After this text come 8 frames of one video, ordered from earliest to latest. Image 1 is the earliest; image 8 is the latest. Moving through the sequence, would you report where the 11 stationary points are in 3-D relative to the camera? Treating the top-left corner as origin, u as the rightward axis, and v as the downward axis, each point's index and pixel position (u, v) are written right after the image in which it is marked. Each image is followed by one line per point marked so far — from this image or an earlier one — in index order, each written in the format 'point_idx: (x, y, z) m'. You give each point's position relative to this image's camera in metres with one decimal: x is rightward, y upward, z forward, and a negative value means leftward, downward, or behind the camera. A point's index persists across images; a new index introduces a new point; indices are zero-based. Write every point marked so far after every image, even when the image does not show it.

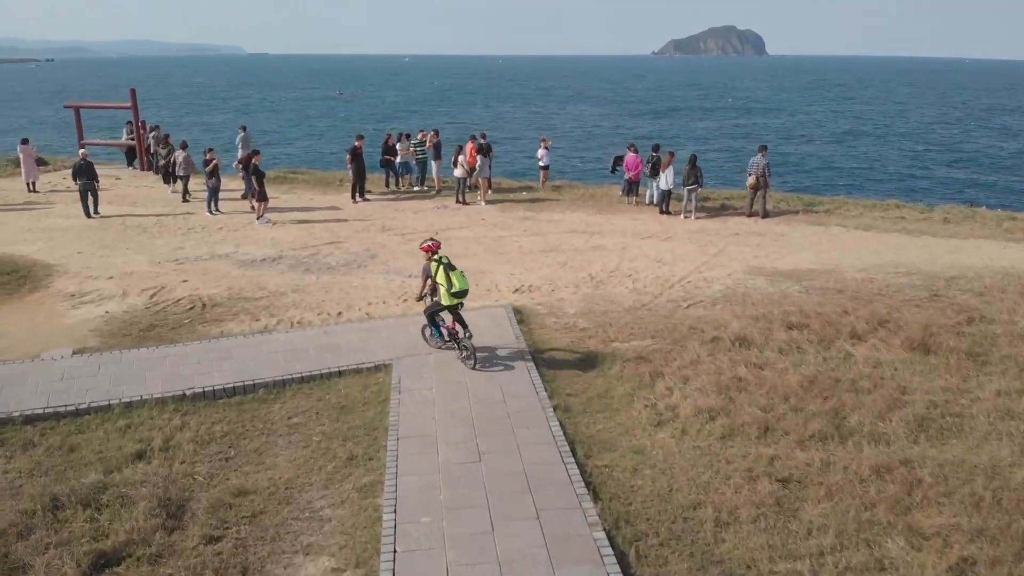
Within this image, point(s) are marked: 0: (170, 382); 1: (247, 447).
0: (-3.5, -1.0, +9.2) m
1: (-2.4, -1.4, +8.1) m
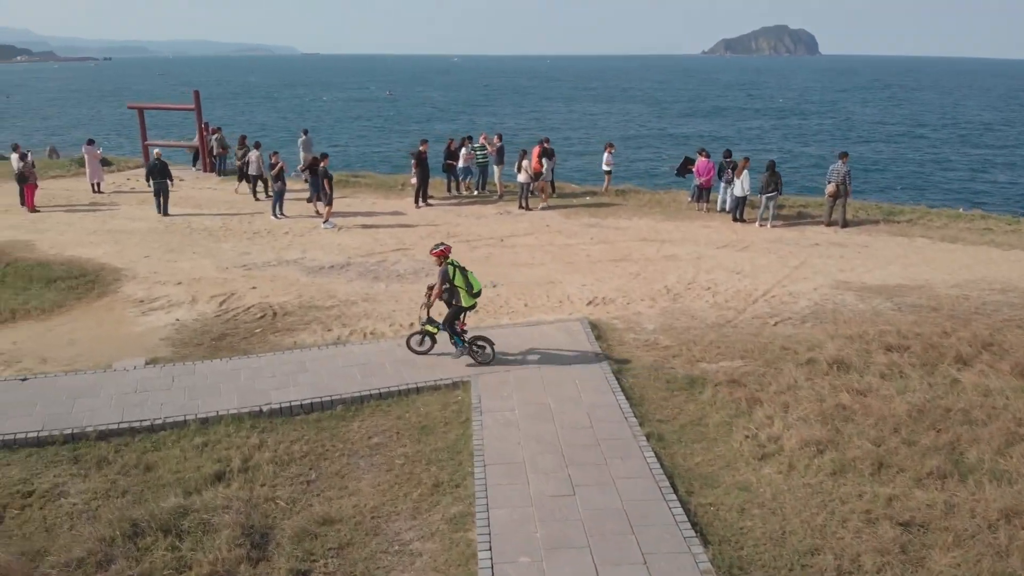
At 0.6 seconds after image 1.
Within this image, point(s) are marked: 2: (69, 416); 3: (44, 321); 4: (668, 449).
0: (-2.7, -1.1, +8.8) m
1: (-1.6, -1.6, +7.7) m
2: (-4.1, -1.2, +8.3) m
3: (-5.9, -0.4, +11.2) m
4: (+1.4, -1.5, +8.0) m
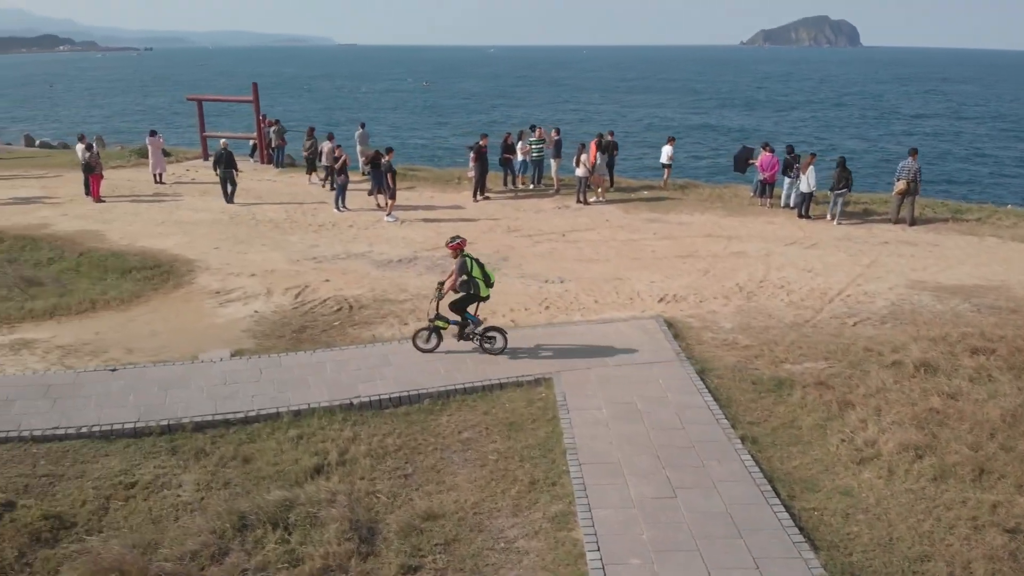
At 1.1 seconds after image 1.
0: (-1.8, -1.0, +8.9) m
1: (-0.8, -1.5, +7.7) m
2: (-3.3, -1.1, +8.4) m
3: (-4.9, -0.3, +11.4) m
4: (+2.2, -1.5, +7.9) m
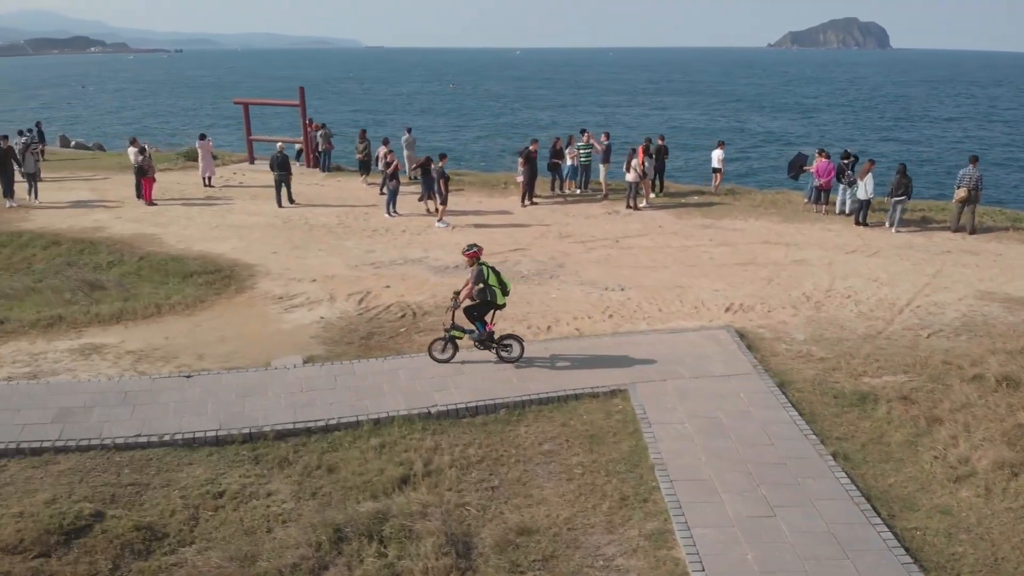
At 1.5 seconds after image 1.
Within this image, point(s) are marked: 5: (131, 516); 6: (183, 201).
0: (-1.0, -1.1, +8.8) m
1: (0.0, -1.6, +7.6) m
2: (-2.5, -1.2, +8.4) m
3: (-4.1, -0.4, +11.3) m
4: (+3.0, -1.6, +7.7) m
5: (-2.9, -1.7, +6.8) m
6: (-6.7, +1.7, +18.2) m
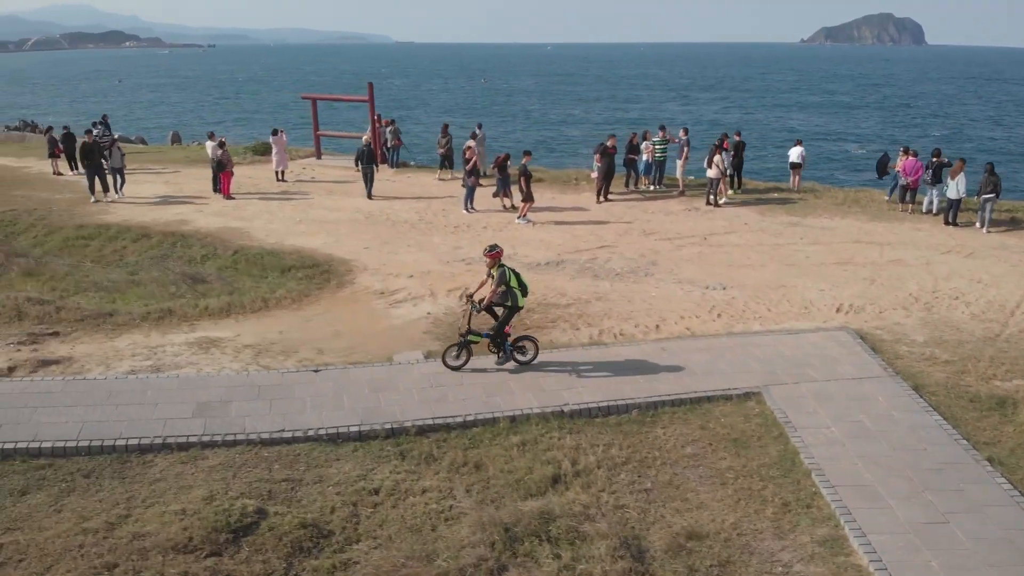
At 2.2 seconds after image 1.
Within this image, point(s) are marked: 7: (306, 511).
0: (+0.3, -1.1, +8.7) m
1: (+1.2, -1.6, +7.5) m
2: (-1.2, -1.2, +8.3) m
3: (-2.7, -0.3, +11.3) m
4: (+4.3, -1.6, +7.5) m
5: (-1.6, -1.7, +6.7) m
6: (-5.2, +1.9, +18.2) m
7: (-1.6, -1.7, +6.8) m
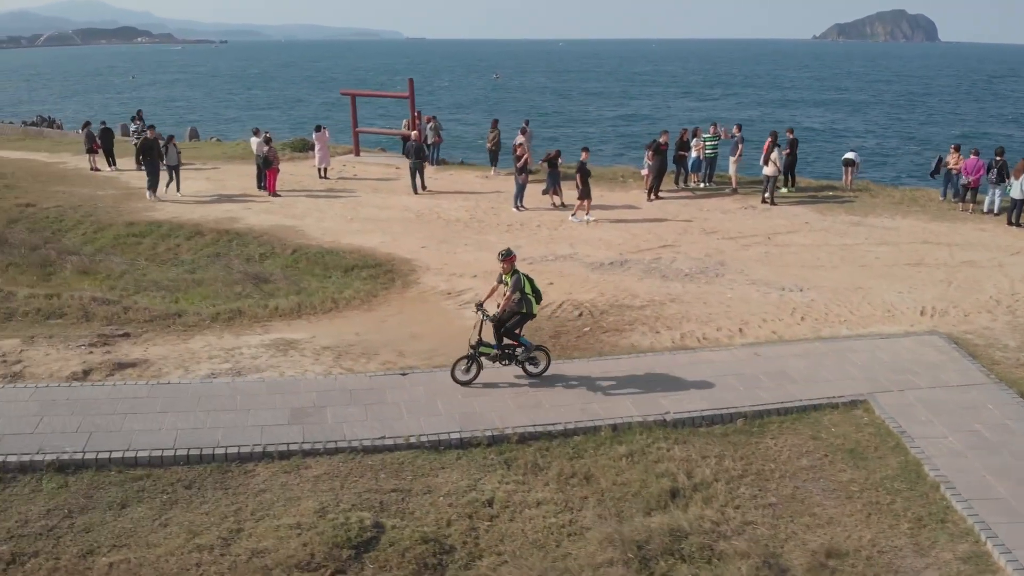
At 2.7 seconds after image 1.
0: (+1.2, -1.1, +8.4) m
1: (+2.2, -1.6, +7.2) m
2: (-0.3, -1.2, +8.0) m
3: (-1.8, -0.3, +11.0) m
4: (+5.2, -1.6, +7.2) m
5: (-0.7, -1.7, +6.4) m
6: (-4.2, +1.9, +17.9) m
7: (-0.7, -1.7, +6.5) m
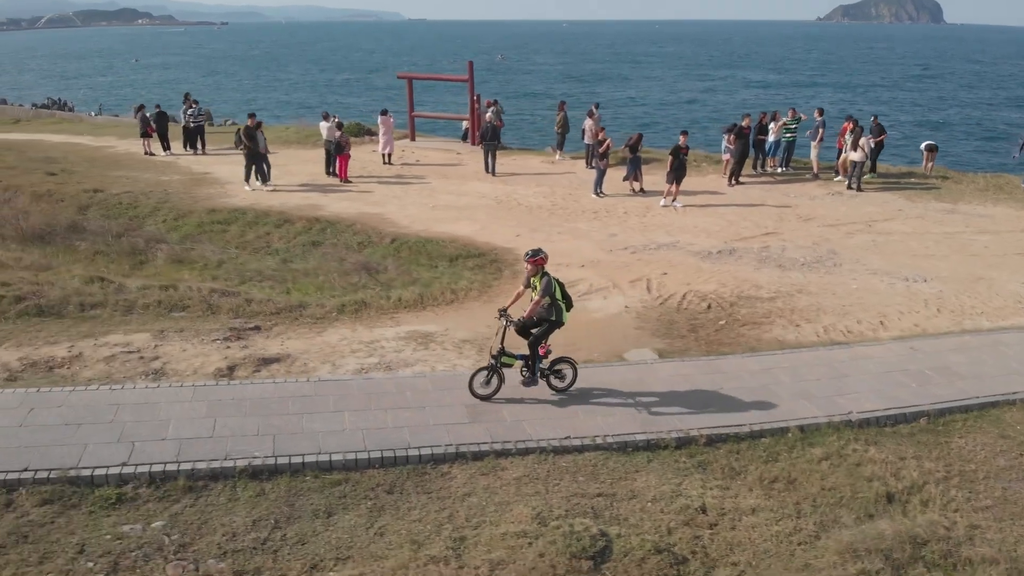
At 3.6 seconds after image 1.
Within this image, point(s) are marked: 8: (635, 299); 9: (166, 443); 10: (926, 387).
0: (+2.8, -1.1, +8.1) m
1: (+3.7, -1.6, +6.9) m
2: (+1.3, -1.1, +7.7) m
3: (-0.2, -0.2, +10.7) m
4: (+6.7, -1.6, +7.0) m
5: (+0.8, -1.7, +6.2) m
6: (-2.7, +2.1, +17.5) m
7: (+0.9, -1.7, +6.2) m
8: (+1.5, -0.1, +10.9) m
9: (-2.6, -1.2, +6.9) m
10: (+3.9, -0.9, +8.6) m
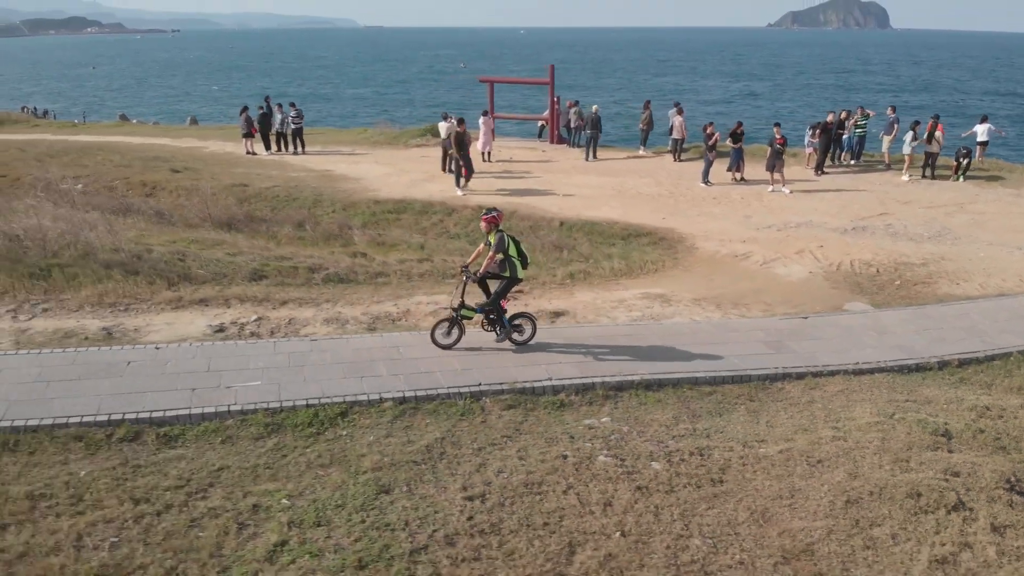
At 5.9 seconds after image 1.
0: (+5.8, -0.6, +10.2) m
1: (+6.9, -1.1, +9.1) m
2: (+4.3, -0.7, +9.7) m
3: (+2.6, +0.2, +12.6) m
4: (+9.9, -1.0, +9.4) m
5: (+4.0, -1.2, +8.2) m
6: (-0.3, +2.5, +19.3) m
7: (+4.1, -1.2, +8.2) m
8: (+4.4, +0.3, +13.0) m
9: (+0.5, -0.8, +8.6) m
10: (+6.9, -0.4, +10.8) m
